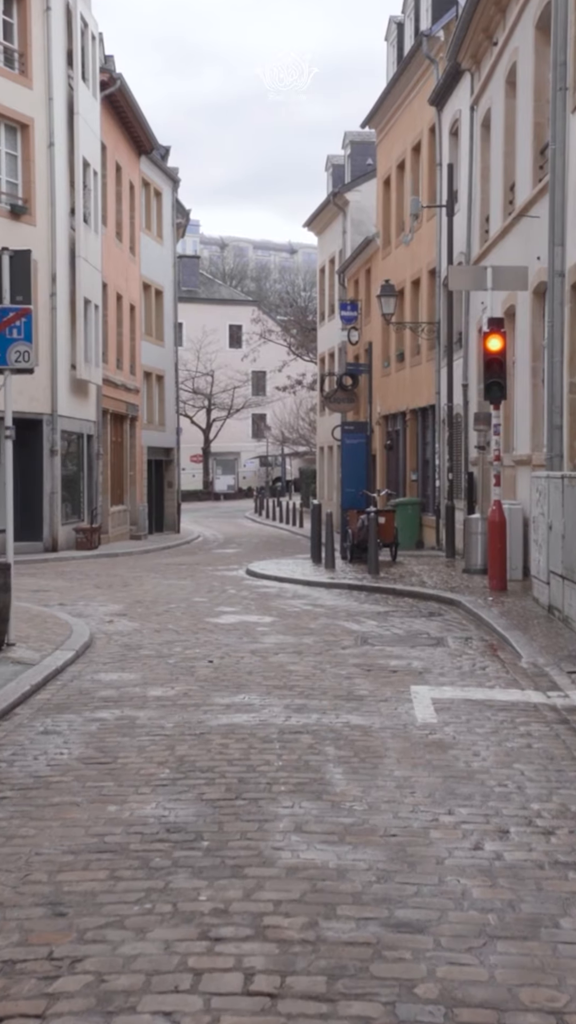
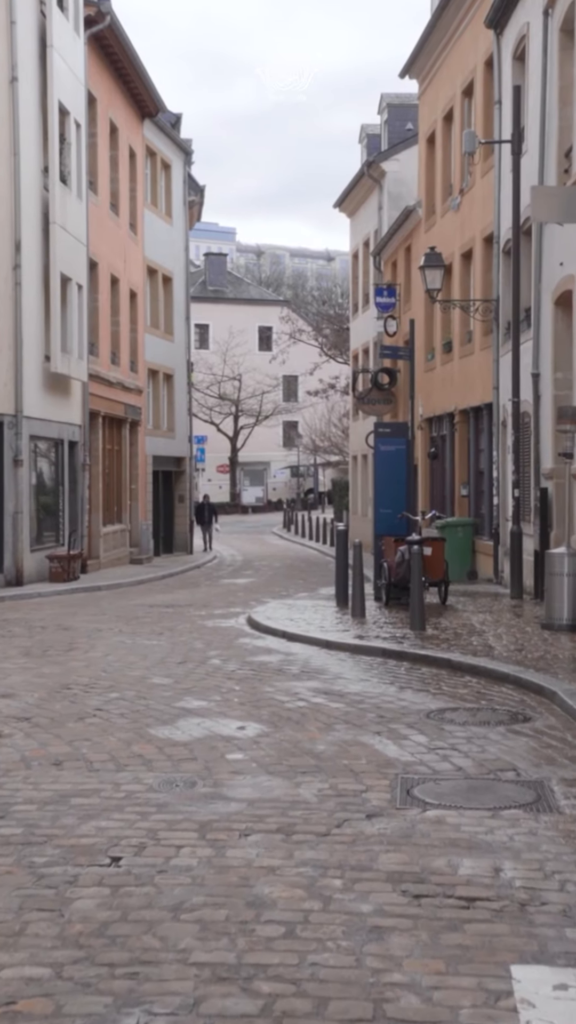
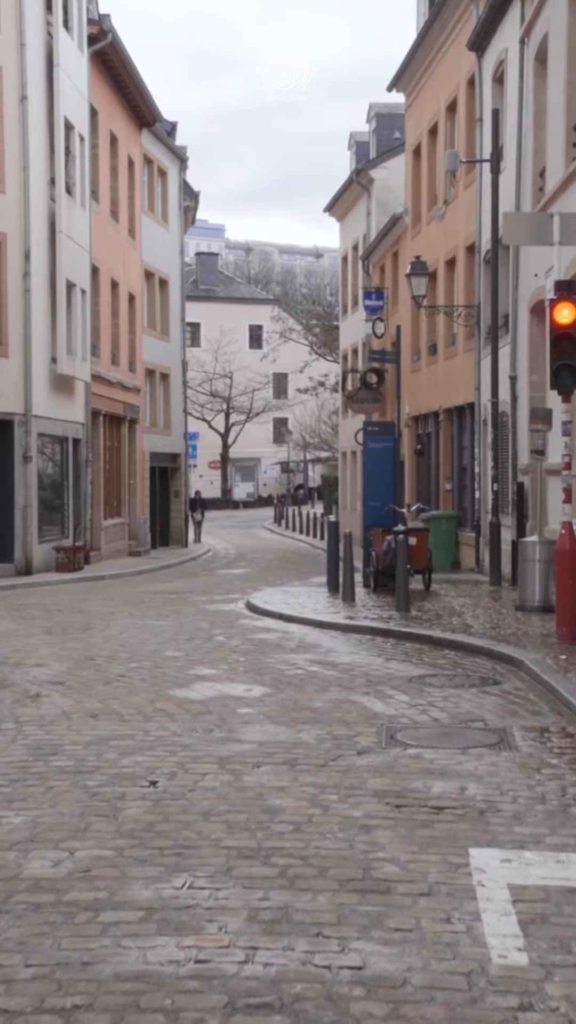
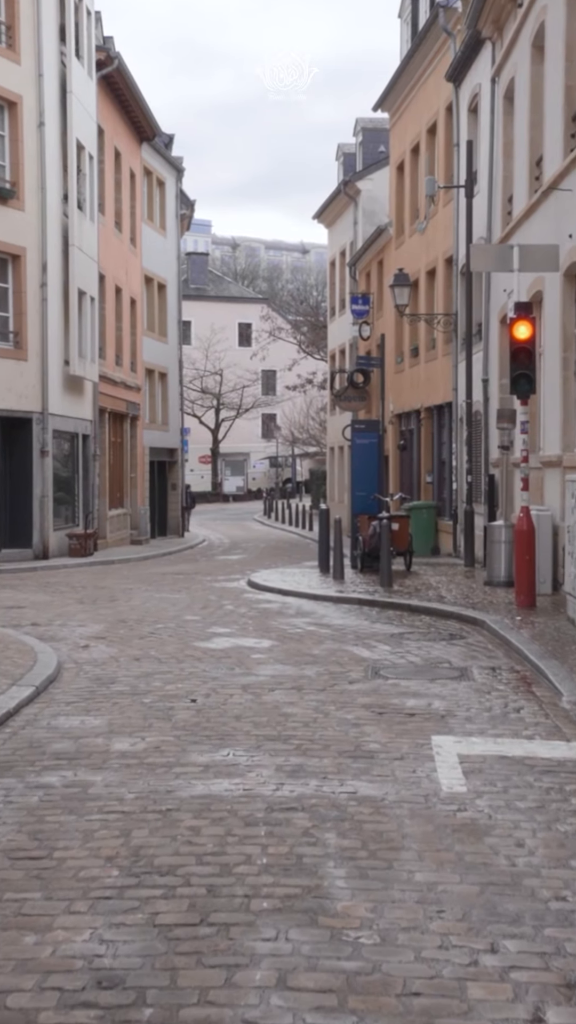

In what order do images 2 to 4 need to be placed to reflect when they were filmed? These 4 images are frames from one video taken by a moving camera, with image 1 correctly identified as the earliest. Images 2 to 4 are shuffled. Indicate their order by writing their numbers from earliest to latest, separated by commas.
4, 3, 2
